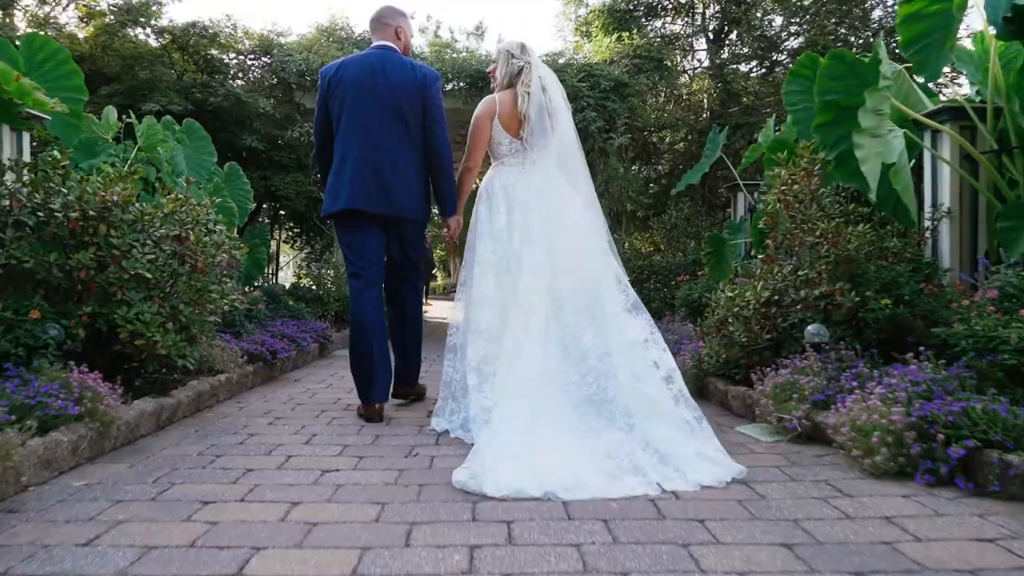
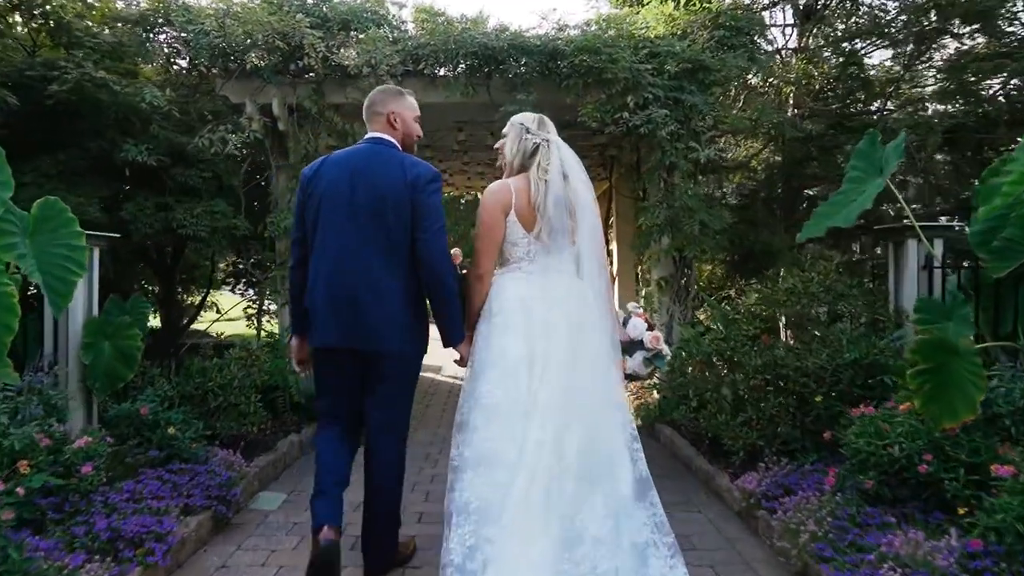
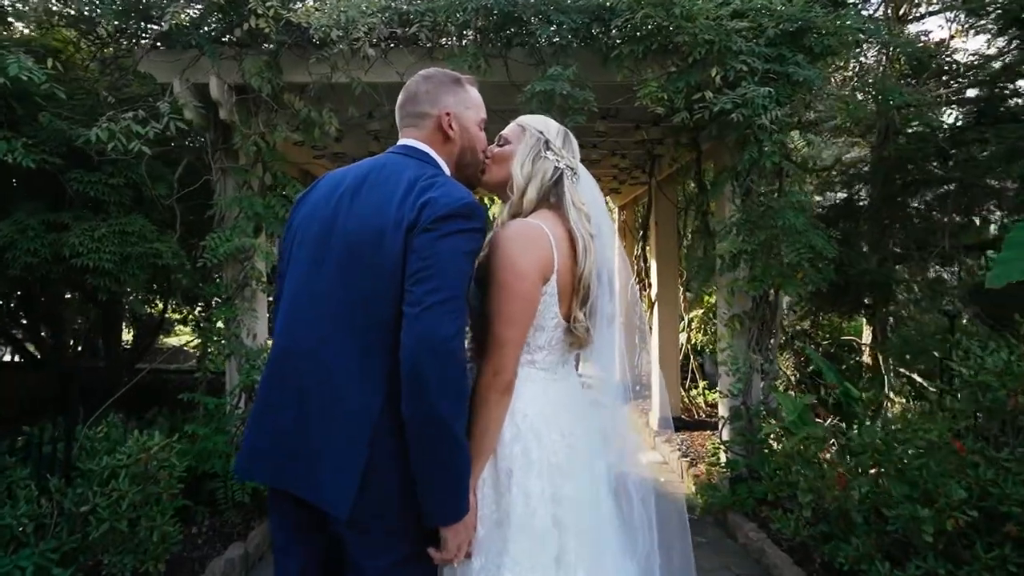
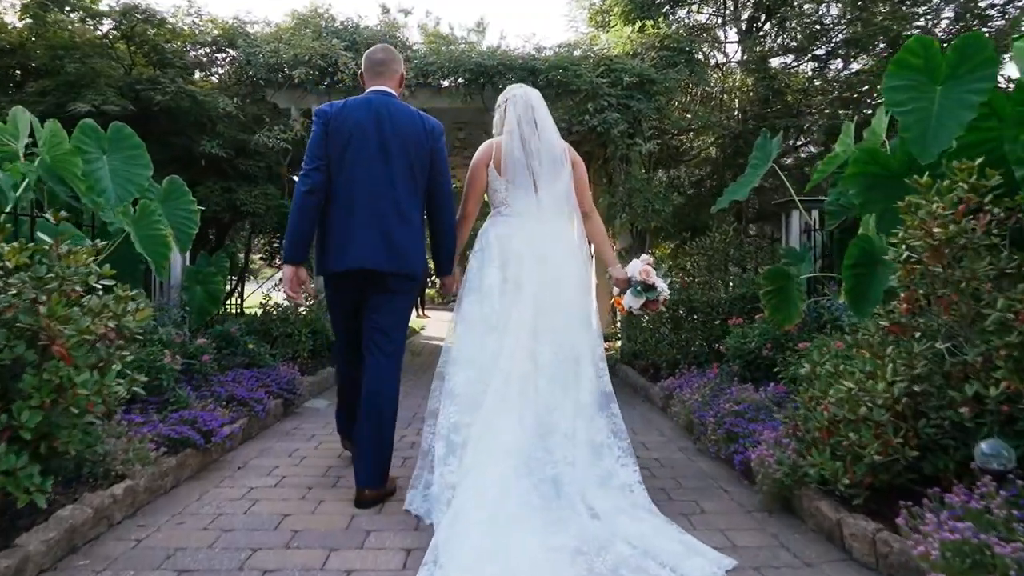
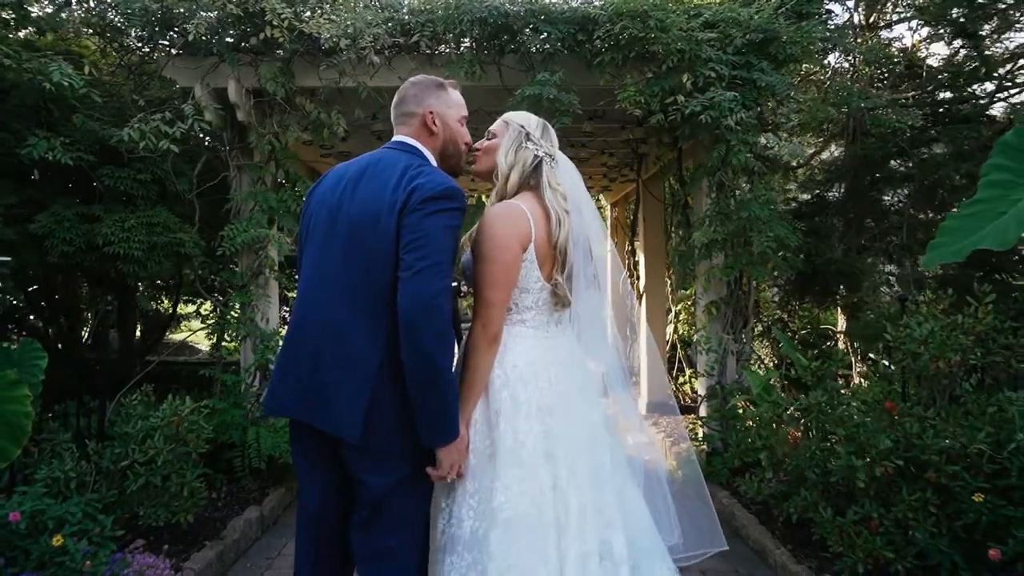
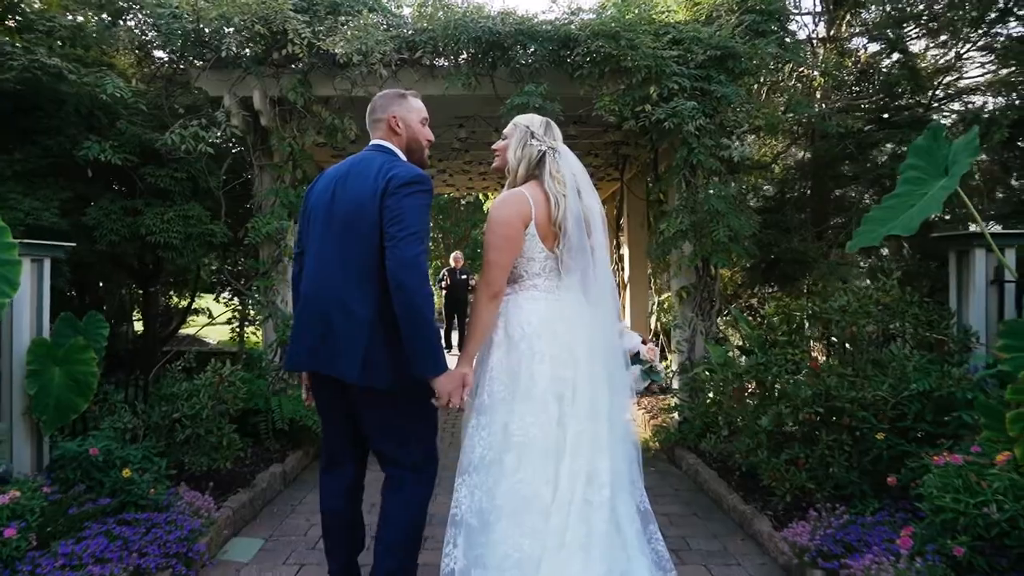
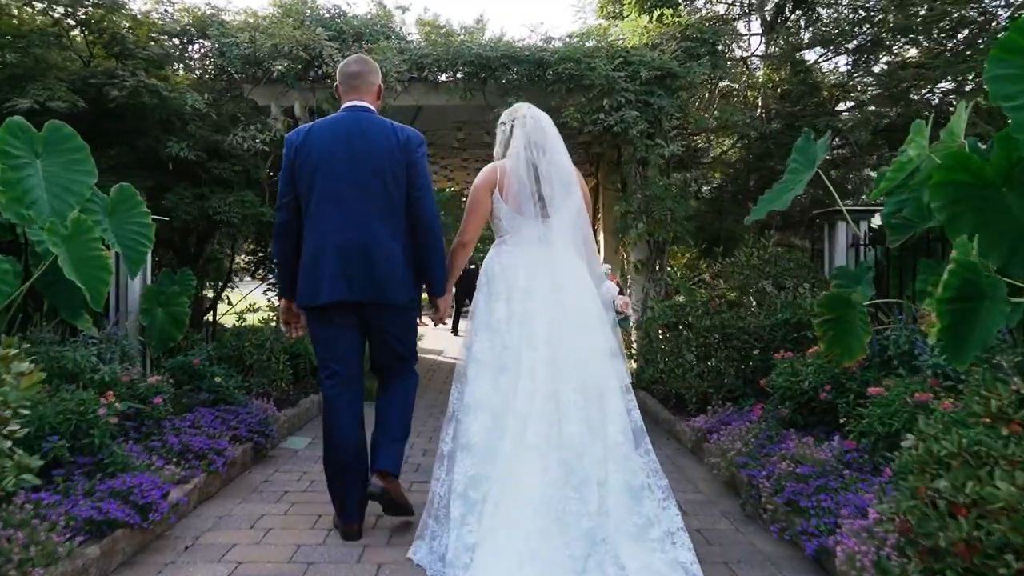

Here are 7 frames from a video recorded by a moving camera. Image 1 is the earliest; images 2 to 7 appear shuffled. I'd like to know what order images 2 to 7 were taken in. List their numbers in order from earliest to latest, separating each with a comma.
4, 7, 2, 6, 5, 3
